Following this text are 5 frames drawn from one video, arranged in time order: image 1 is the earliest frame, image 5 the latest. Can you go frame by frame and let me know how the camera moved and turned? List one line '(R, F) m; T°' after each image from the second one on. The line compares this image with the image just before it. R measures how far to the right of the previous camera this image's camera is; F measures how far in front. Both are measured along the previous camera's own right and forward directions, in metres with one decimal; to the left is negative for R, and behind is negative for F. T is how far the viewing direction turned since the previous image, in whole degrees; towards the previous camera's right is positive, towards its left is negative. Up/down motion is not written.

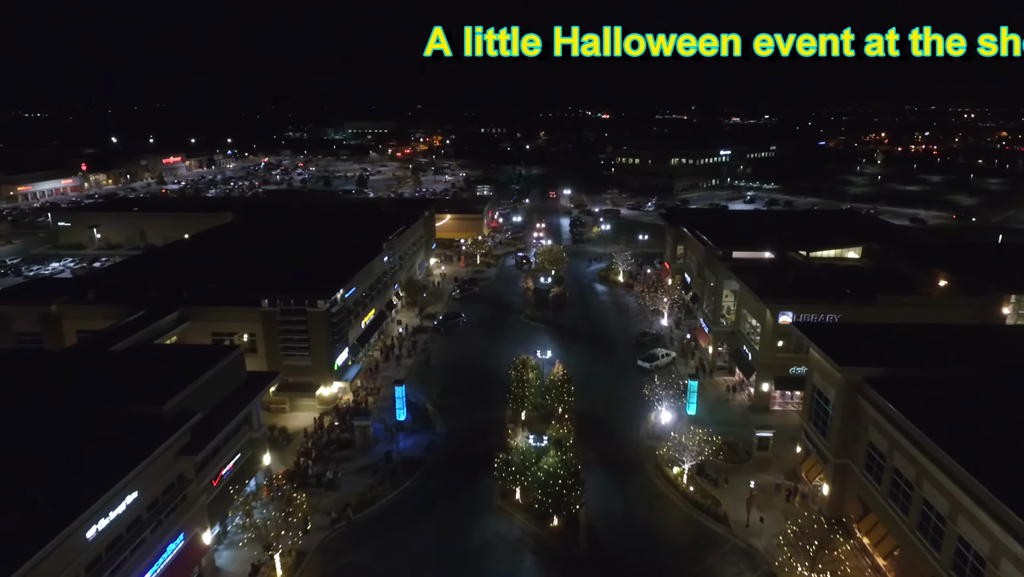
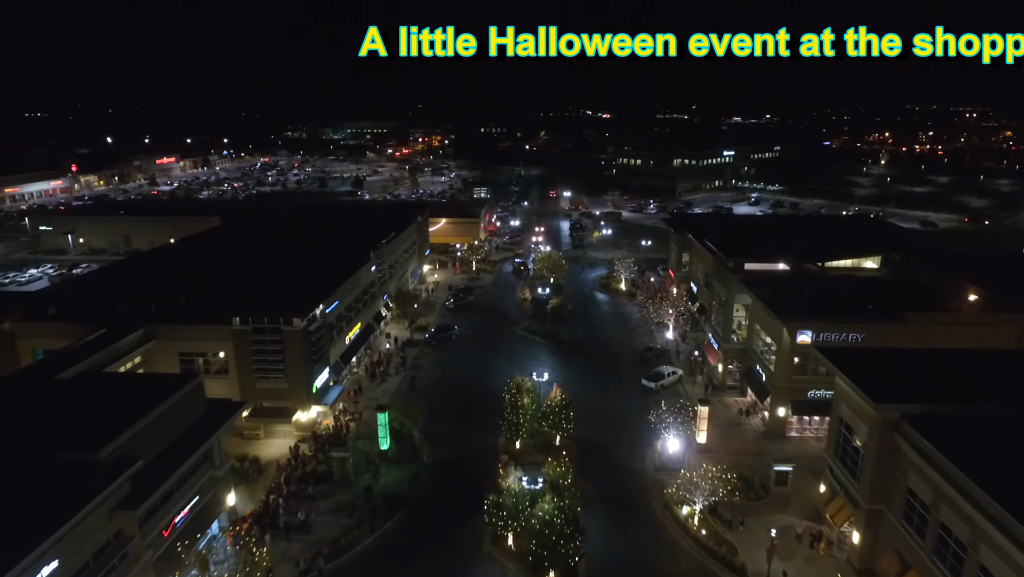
(+0.3, +2.4) m; 0°
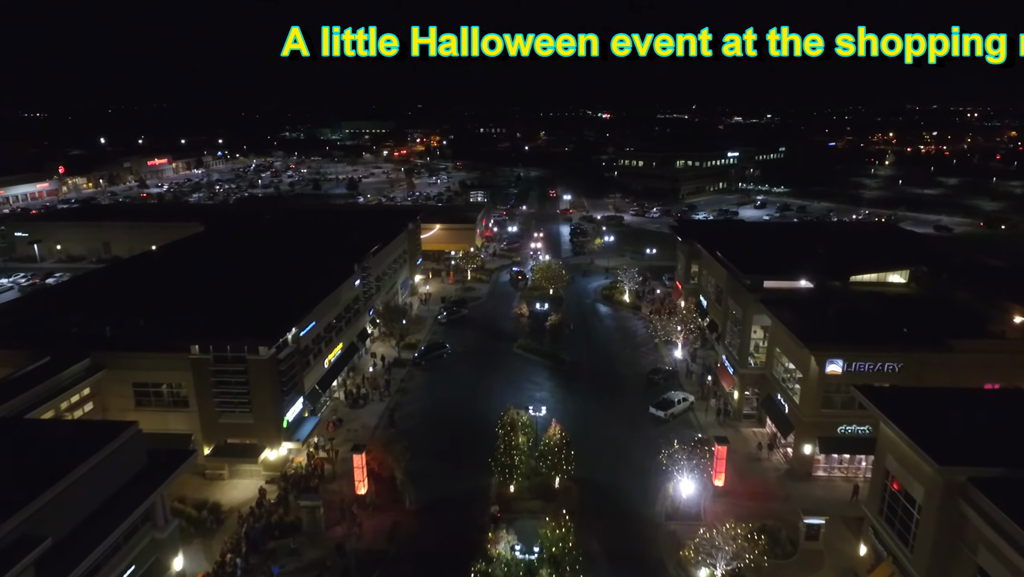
(+0.2, +2.9) m; 0°
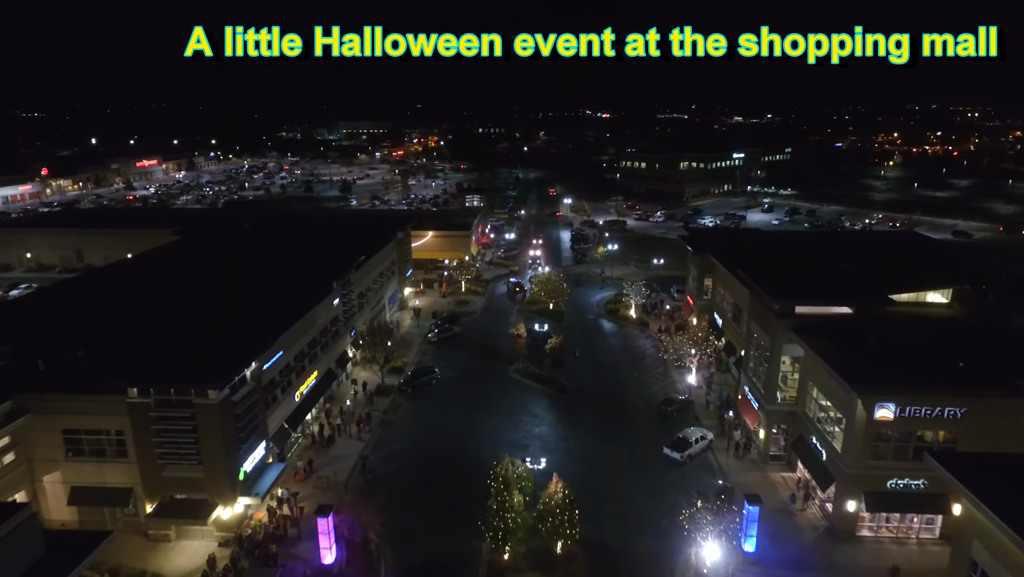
(+0.2, +3.5) m; 0°
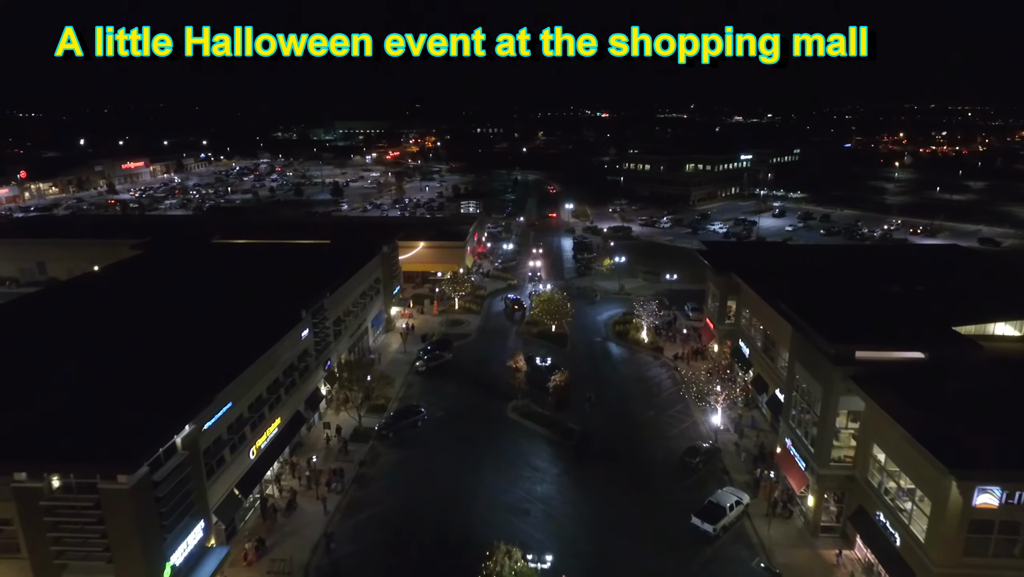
(+0.1, +4.4) m; 0°
